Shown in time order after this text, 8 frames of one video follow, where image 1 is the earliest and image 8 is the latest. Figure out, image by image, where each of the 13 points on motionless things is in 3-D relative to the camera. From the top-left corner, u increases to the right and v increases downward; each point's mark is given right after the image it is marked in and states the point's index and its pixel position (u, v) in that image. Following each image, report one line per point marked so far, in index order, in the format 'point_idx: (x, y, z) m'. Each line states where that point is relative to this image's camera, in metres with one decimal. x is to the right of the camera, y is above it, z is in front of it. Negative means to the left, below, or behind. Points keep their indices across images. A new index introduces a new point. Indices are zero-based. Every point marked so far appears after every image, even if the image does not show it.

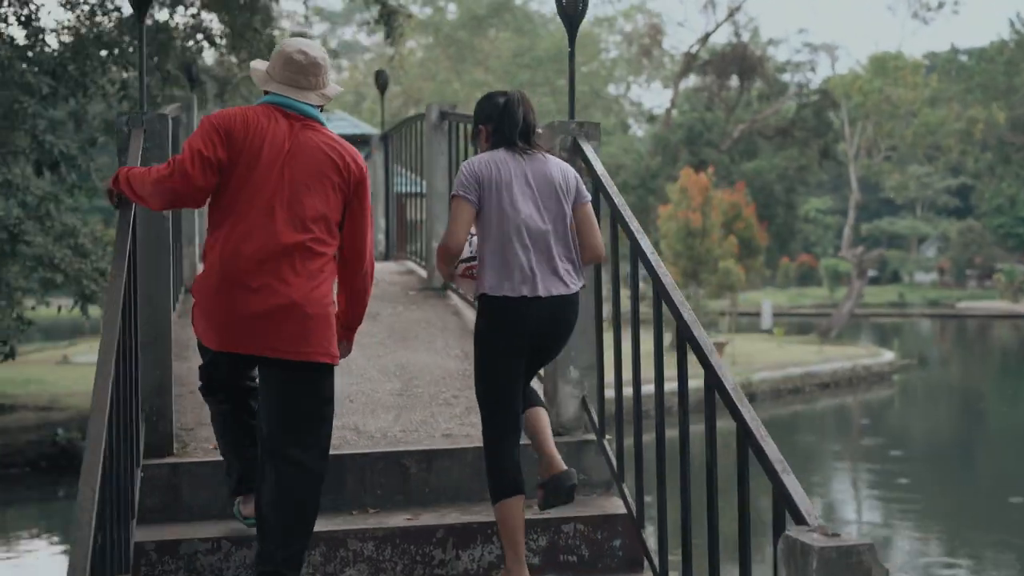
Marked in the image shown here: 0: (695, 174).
0: (+3.0, +1.8, +16.7) m
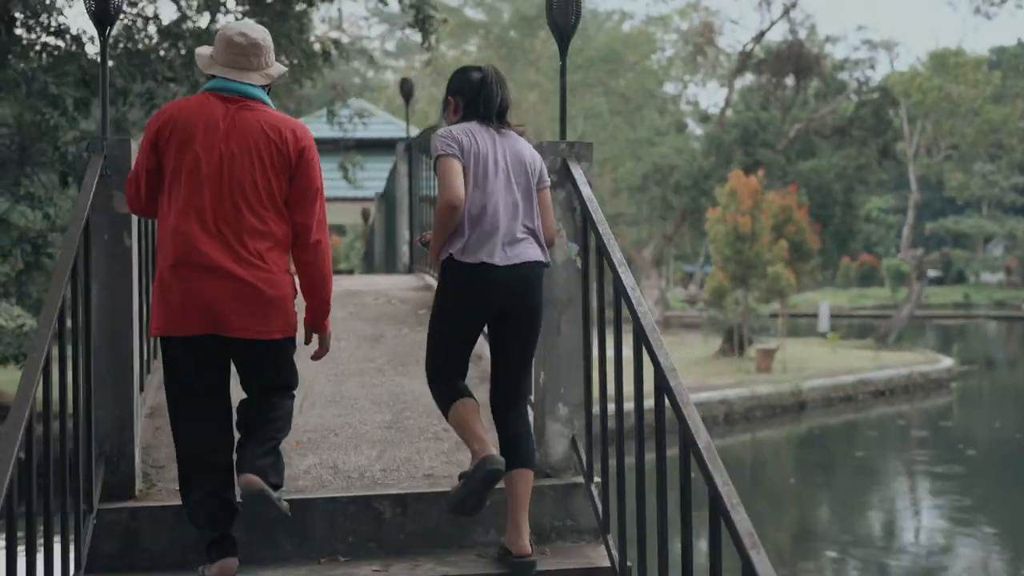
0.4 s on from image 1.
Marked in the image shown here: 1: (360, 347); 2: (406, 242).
0: (+3.7, +1.8, +16.3) m
1: (-0.6, -0.2, +4.0) m
2: (-0.7, +0.3, +6.8) m
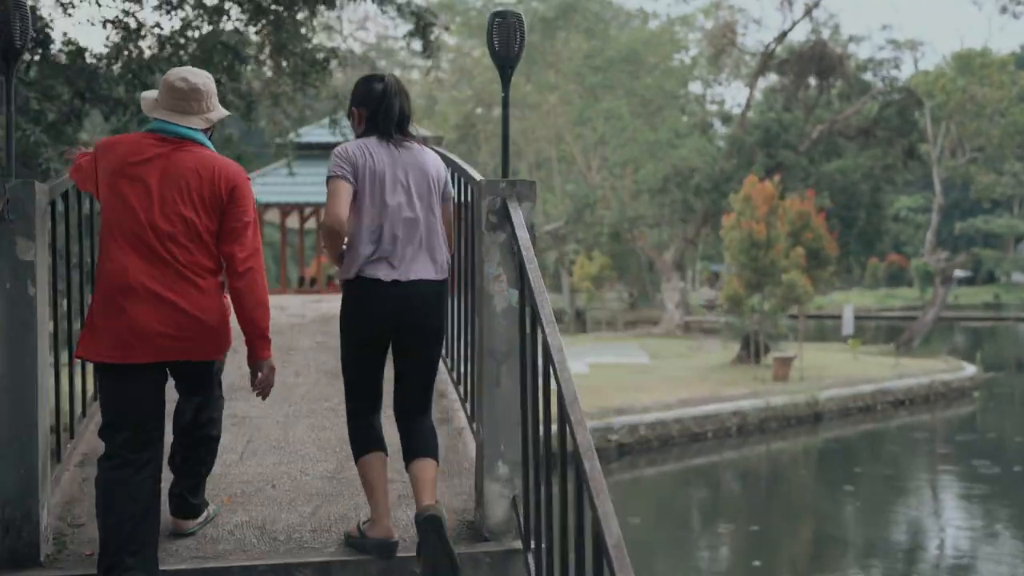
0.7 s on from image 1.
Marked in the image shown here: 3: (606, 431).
0: (+3.9, +1.6, +16.0) m
1: (-0.7, -0.4, +3.8) m
2: (-0.7, +0.2, +6.6) m
3: (+1.1, -1.6, +11.8) m
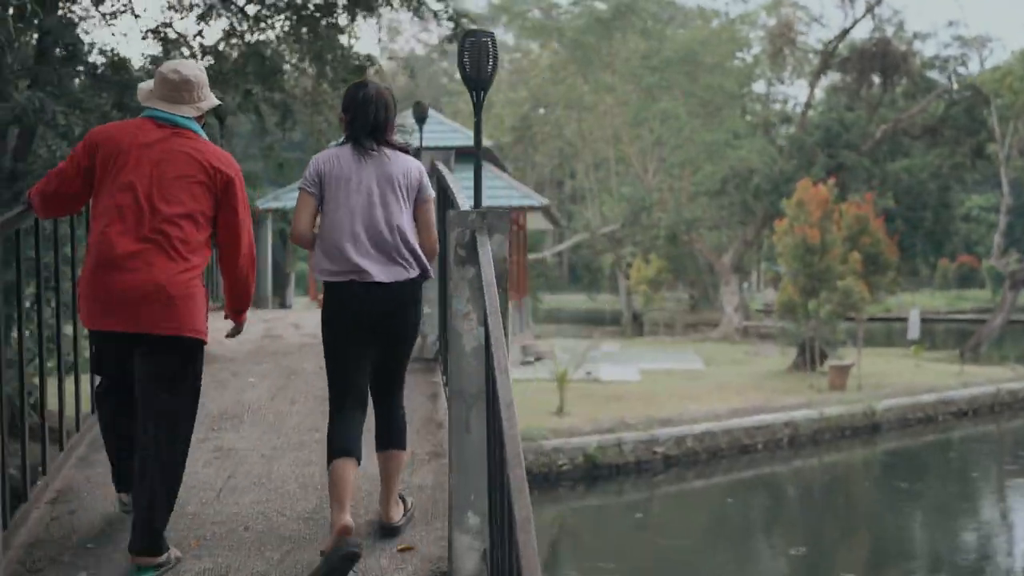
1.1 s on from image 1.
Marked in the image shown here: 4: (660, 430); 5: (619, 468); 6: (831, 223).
0: (+4.6, +1.5, +15.6) m
1: (-0.7, -0.5, +3.7) m
2: (-0.5, +0.1, +6.5) m
3: (+1.5, -1.7, +11.6) m
4: (+1.7, -1.6, +11.7) m
5: (+1.2, -2.0, +11.2) m
6: (+4.9, +1.0, +15.6) m
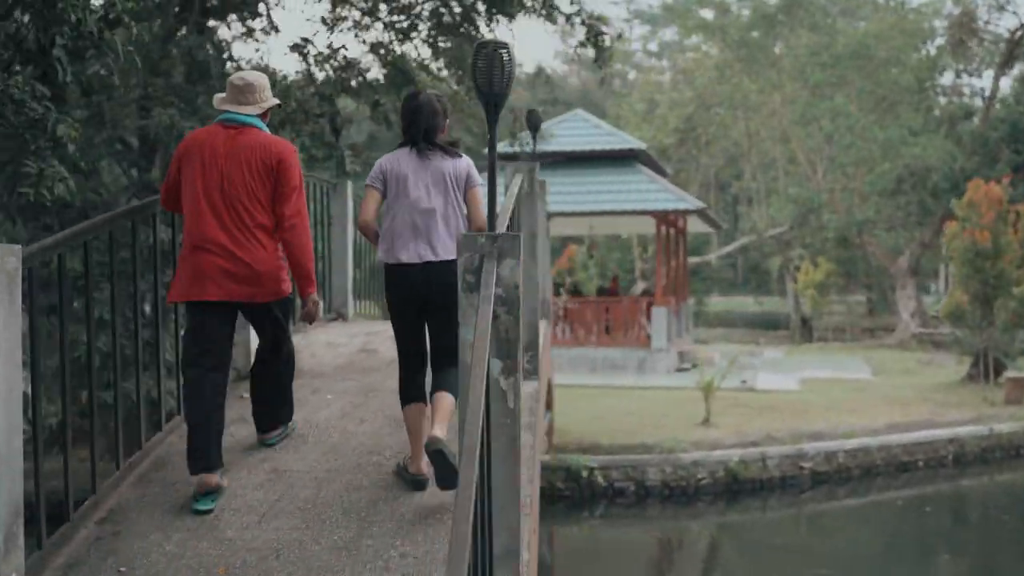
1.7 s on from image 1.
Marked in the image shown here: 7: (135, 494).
0: (+6.7, +1.4, +14.5) m
1: (-0.5, -0.5, +3.6) m
2: (+0.2, +0.1, +6.4) m
3: (+3.1, -1.8, +11.0) m
4: (+3.2, -1.7, +11.2) m
5: (+2.6, -2.1, +10.7) m
6: (+7.0, +0.9, +14.5) m
7: (-1.2, -0.6, +3.2) m
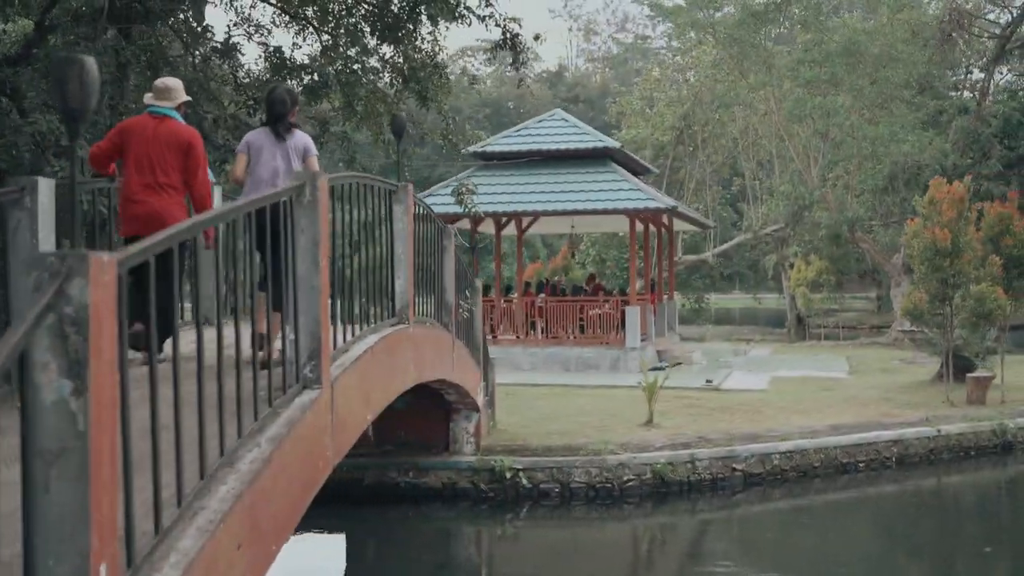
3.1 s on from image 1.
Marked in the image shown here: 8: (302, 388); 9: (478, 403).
0: (+6.1, +1.5, +14.3) m
1: (-1.4, -0.6, +3.6) m
2: (-0.7, 0.0, +6.4) m
3: (+2.3, -1.8, +10.9) m
4: (+2.5, -1.7, +11.1) m
5: (+1.9, -2.1, +10.7) m
6: (+6.3, +0.9, +14.3) m
7: (-2.1, -0.7, +3.2) m
8: (-0.9, -0.4, +4.1) m
9: (-0.3, -1.2, +10.4) m
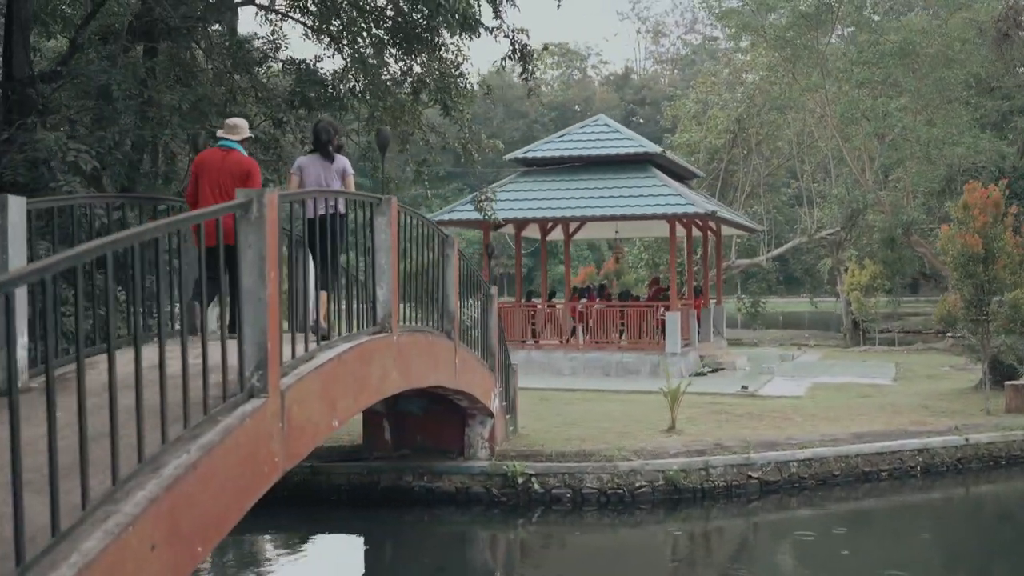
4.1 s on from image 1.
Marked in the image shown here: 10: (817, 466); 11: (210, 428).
0: (+6.4, +1.4, +14.0) m
1: (-1.7, -0.6, +3.8) m
2: (-0.8, 0.0, +6.6) m
3: (+2.5, -1.9, +10.9) m
4: (+2.7, -1.8, +11.0) m
5: (+2.0, -2.1, +10.7) m
6: (+6.7, +0.8, +14.0) m
7: (-2.4, -0.7, +3.5) m
8: (-1.1, -0.5, +4.4) m
9: (-0.2, -1.2, +10.5) m
10: (+3.4, -2.0, +11.2) m
11: (-1.2, -0.5, +4.0) m
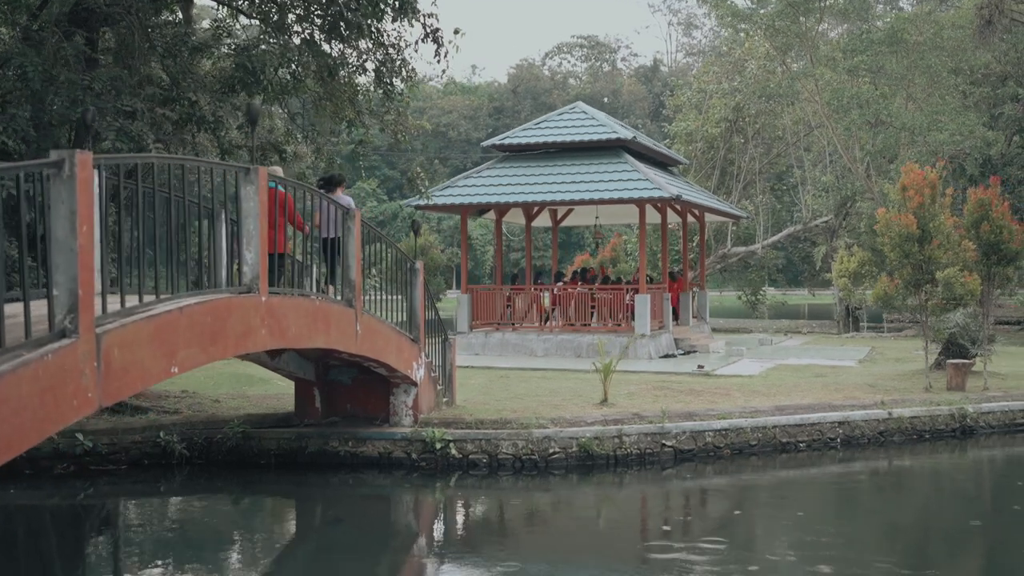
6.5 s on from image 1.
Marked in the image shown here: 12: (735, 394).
0: (+5.7, +1.7, +14.3) m
1: (-2.8, -0.4, +4.4) m
2: (-1.8, +0.2, +7.0) m
3: (+1.6, -1.6, +11.3) m
4: (+1.8, -1.5, +11.5) m
5: (+1.2, -1.9, +11.1) m
6: (+6.0, +1.1, +14.3) m
7: (-3.5, -0.5, +4.0) m
8: (-2.2, -0.2, +4.9) m
9: (-1.1, -1.0, +11.0) m
10: (+2.5, -1.7, +11.6) m
11: (-2.2, -0.3, +4.5) m
12: (+3.2, -1.5, +14.4) m
